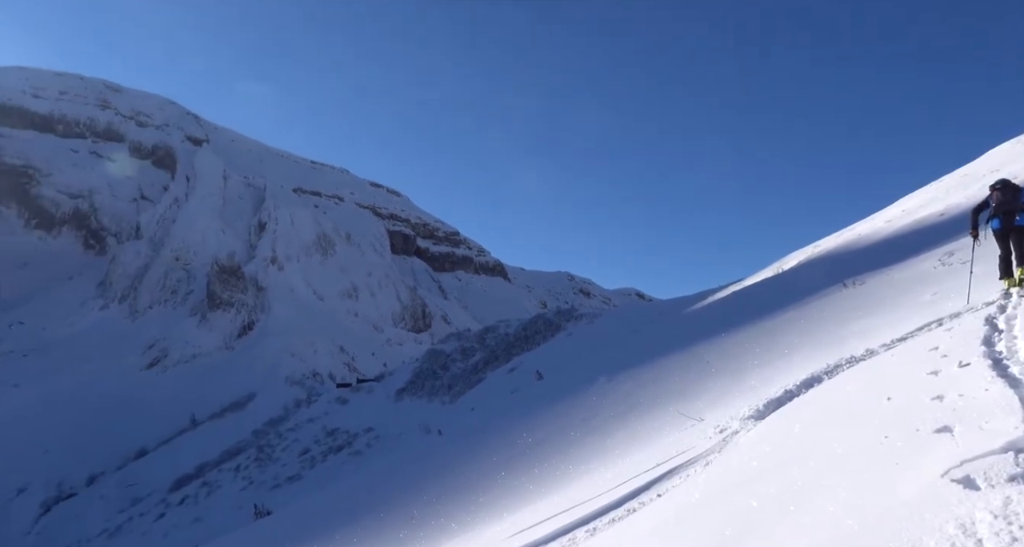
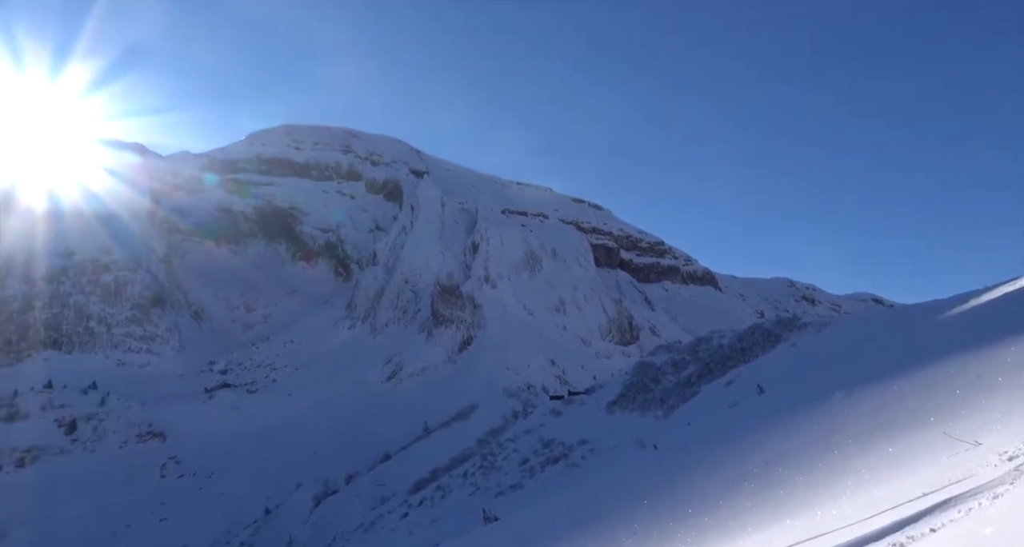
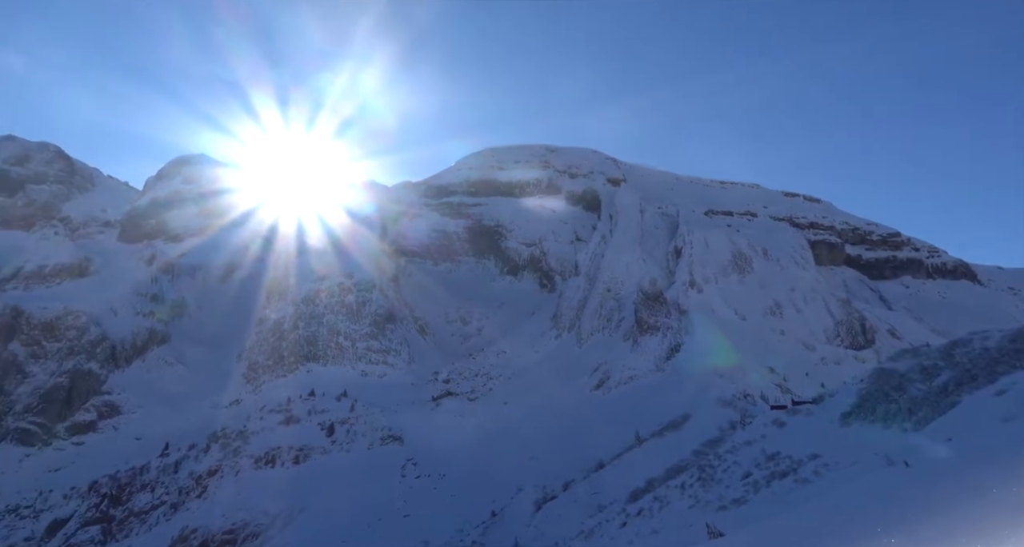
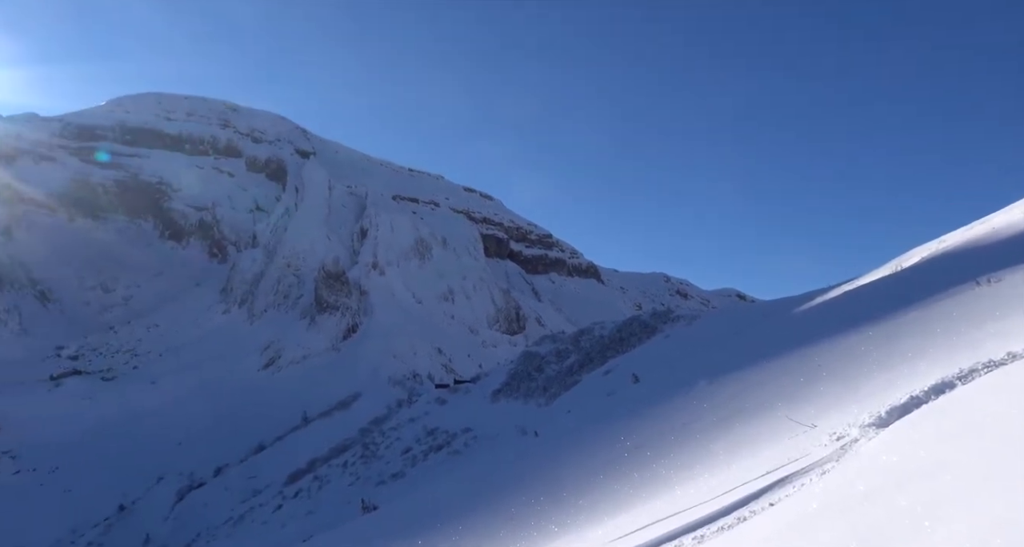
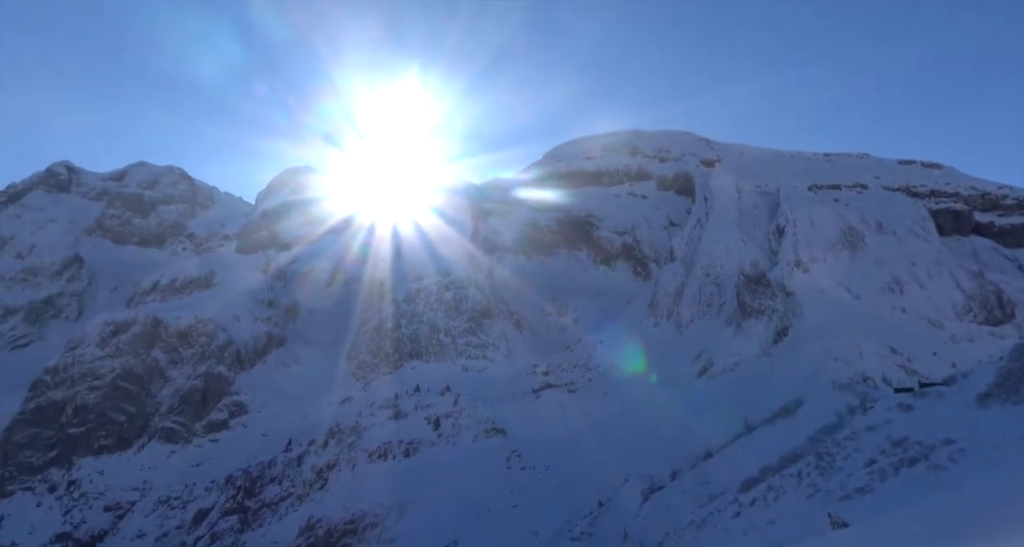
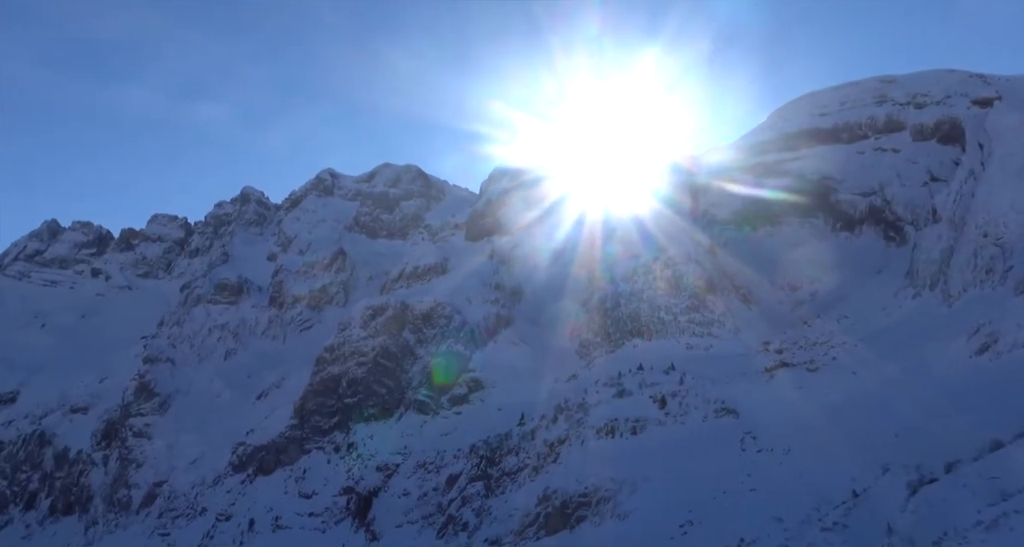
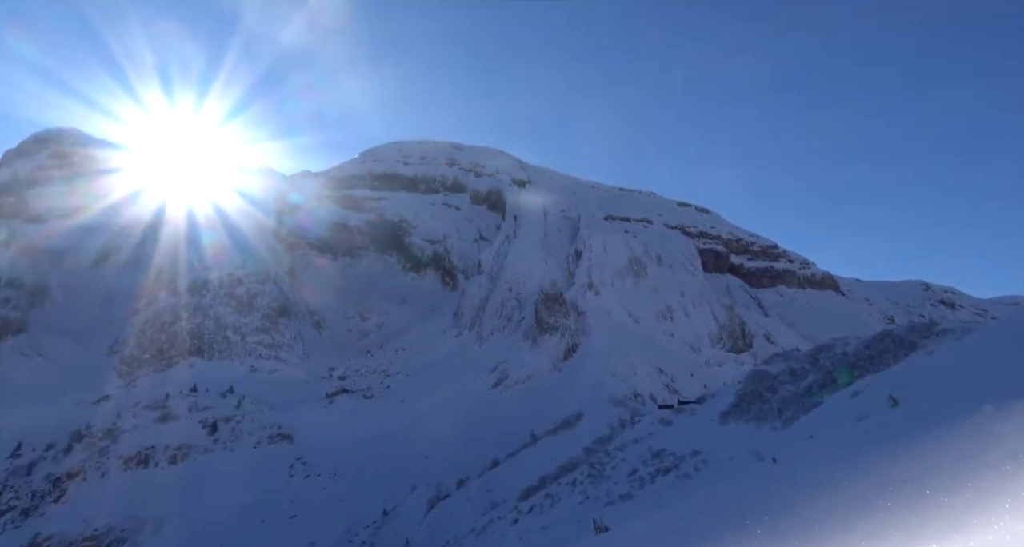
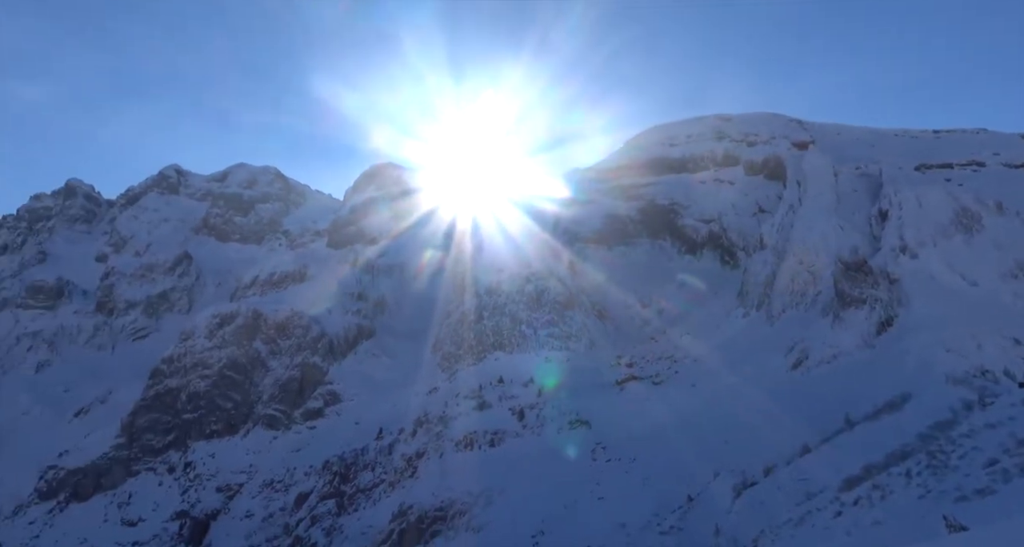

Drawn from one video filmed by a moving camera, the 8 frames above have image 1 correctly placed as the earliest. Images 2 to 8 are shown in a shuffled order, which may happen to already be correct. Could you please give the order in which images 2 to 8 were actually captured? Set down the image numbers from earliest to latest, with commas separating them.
4, 2, 7, 3, 5, 8, 6
